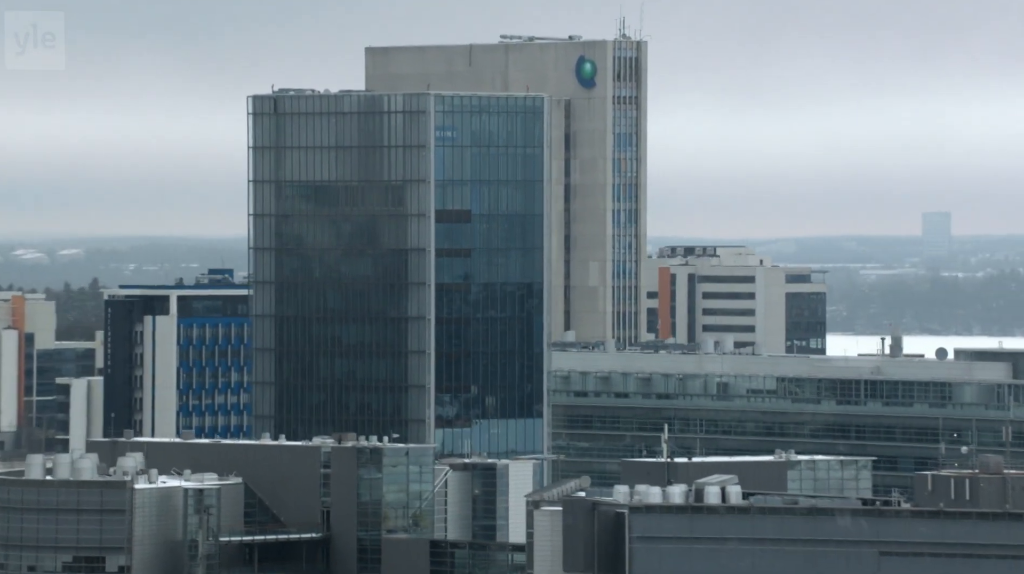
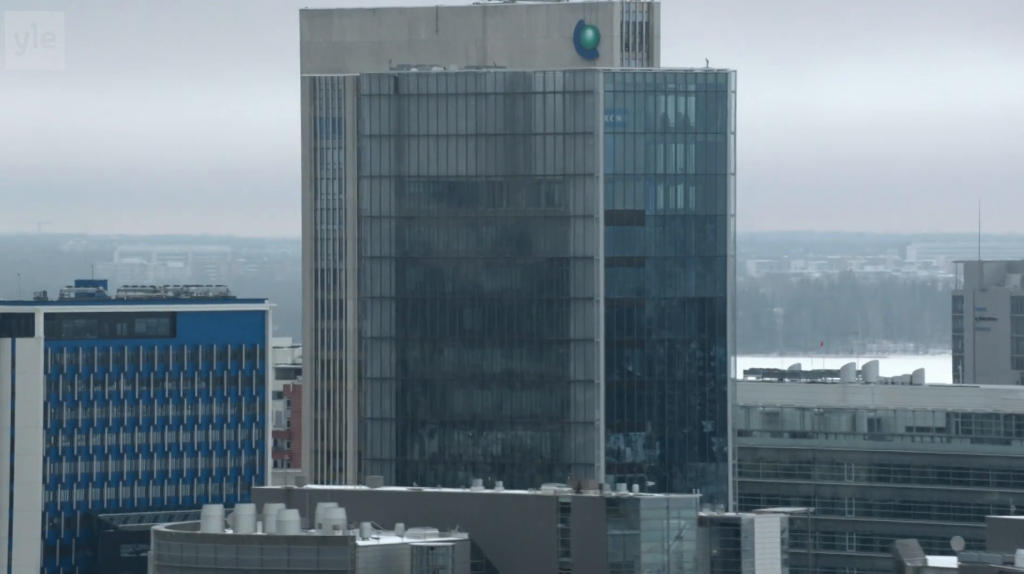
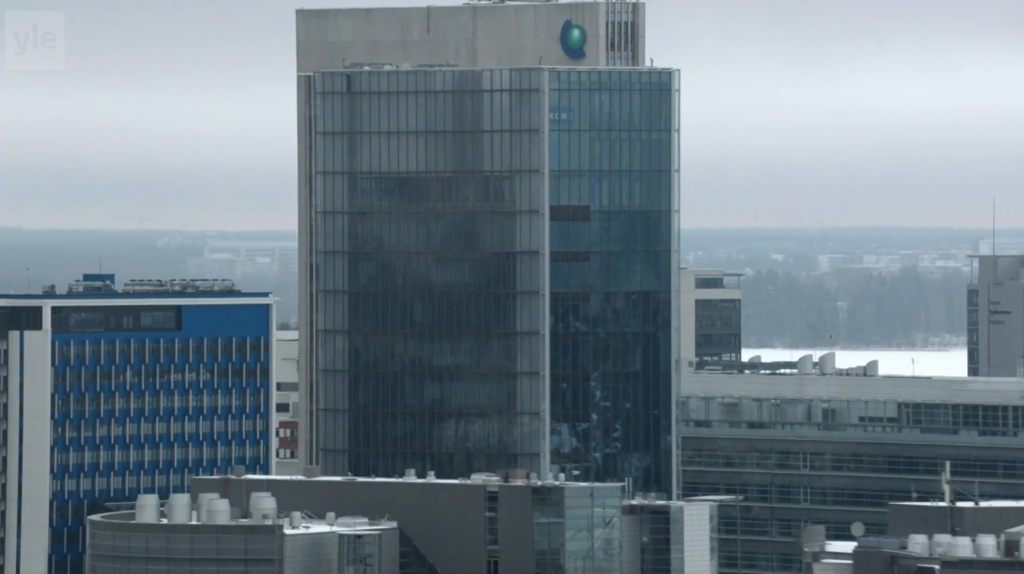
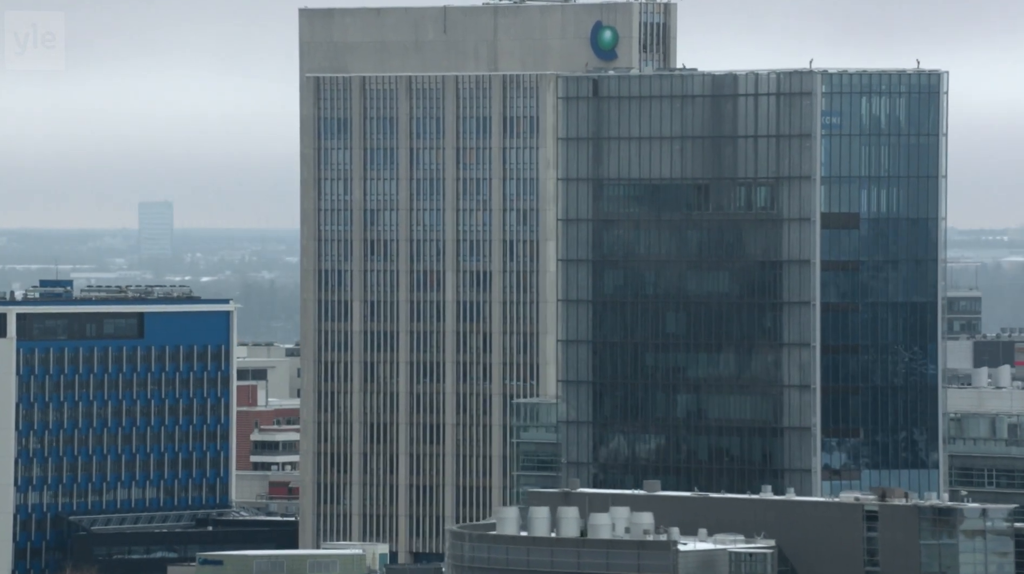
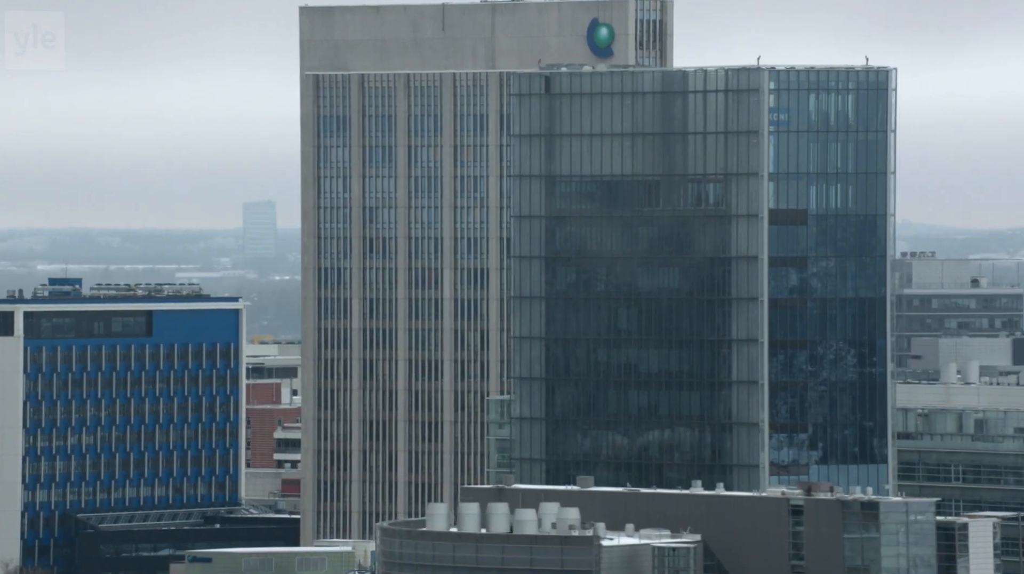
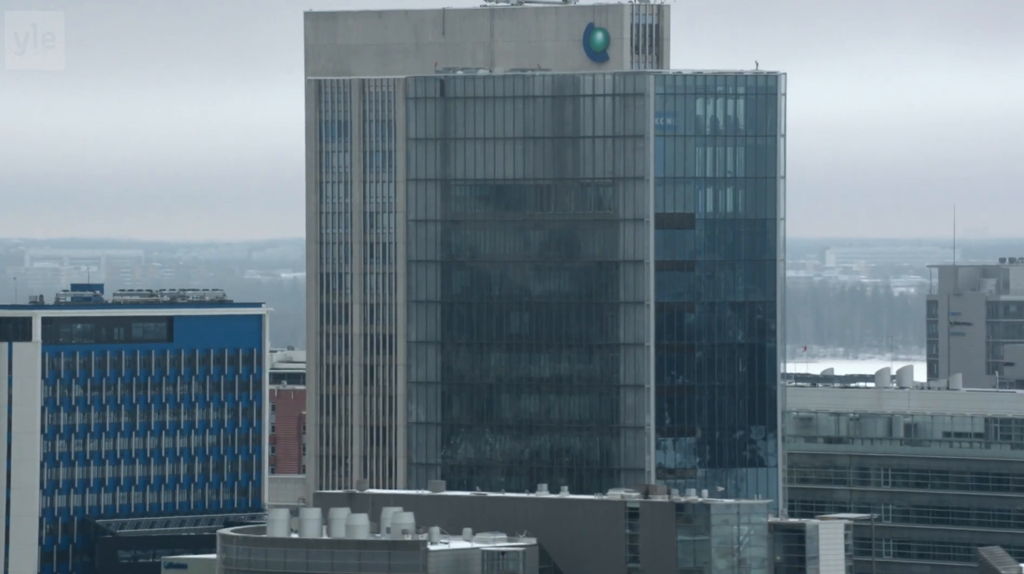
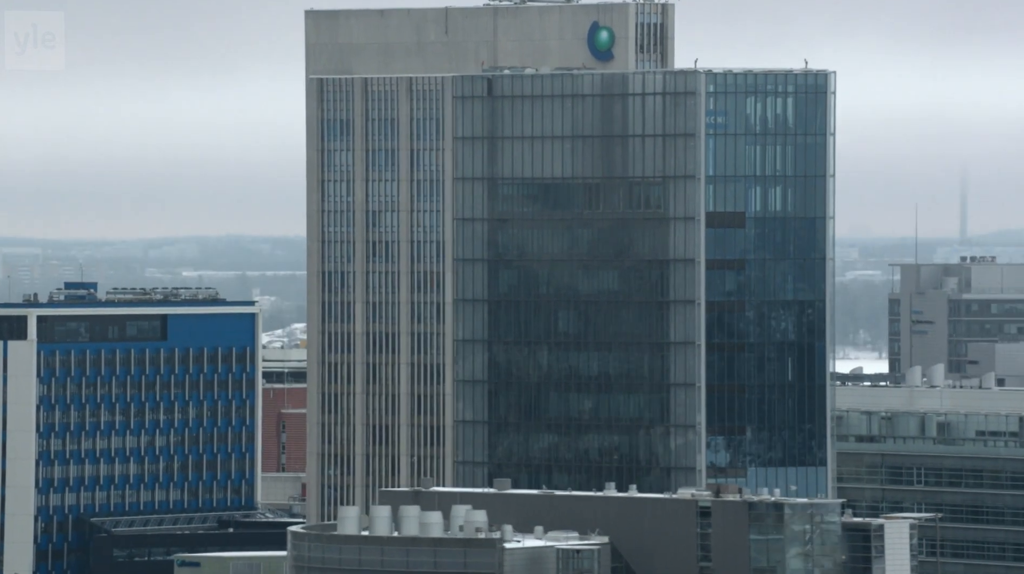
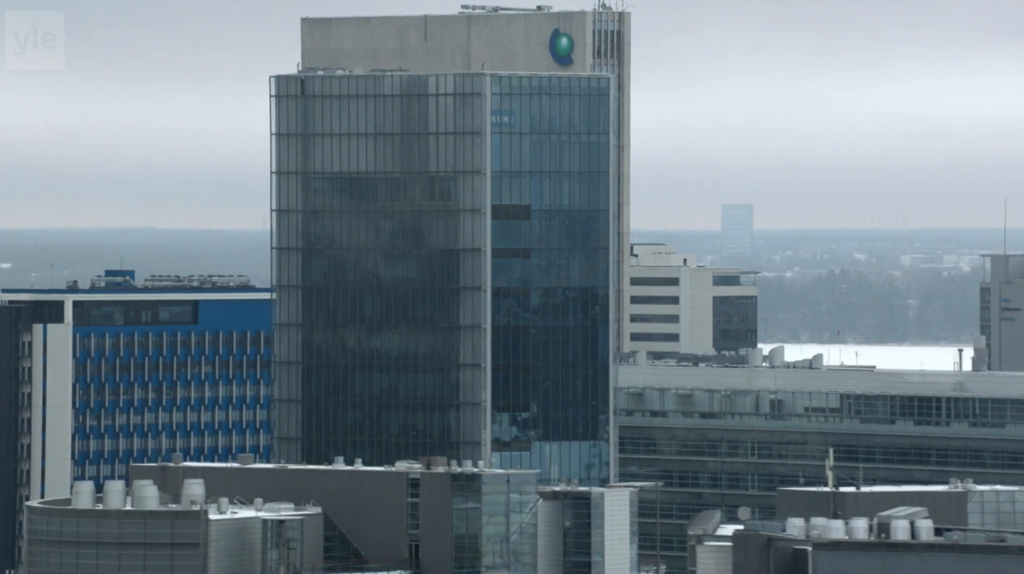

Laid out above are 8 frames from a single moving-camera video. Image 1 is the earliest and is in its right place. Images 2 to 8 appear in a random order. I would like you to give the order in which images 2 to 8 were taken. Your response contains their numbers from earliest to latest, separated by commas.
8, 3, 2, 6, 7, 5, 4
